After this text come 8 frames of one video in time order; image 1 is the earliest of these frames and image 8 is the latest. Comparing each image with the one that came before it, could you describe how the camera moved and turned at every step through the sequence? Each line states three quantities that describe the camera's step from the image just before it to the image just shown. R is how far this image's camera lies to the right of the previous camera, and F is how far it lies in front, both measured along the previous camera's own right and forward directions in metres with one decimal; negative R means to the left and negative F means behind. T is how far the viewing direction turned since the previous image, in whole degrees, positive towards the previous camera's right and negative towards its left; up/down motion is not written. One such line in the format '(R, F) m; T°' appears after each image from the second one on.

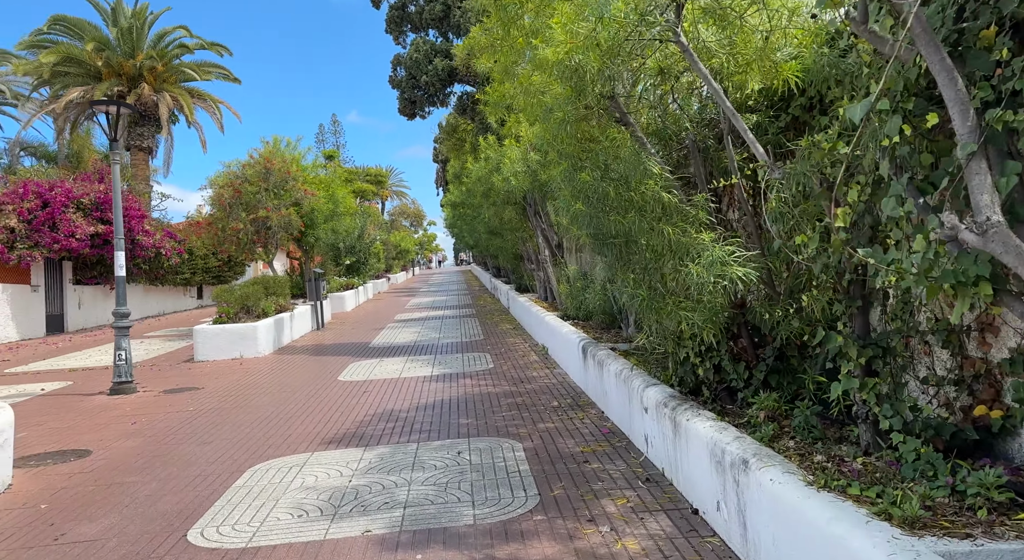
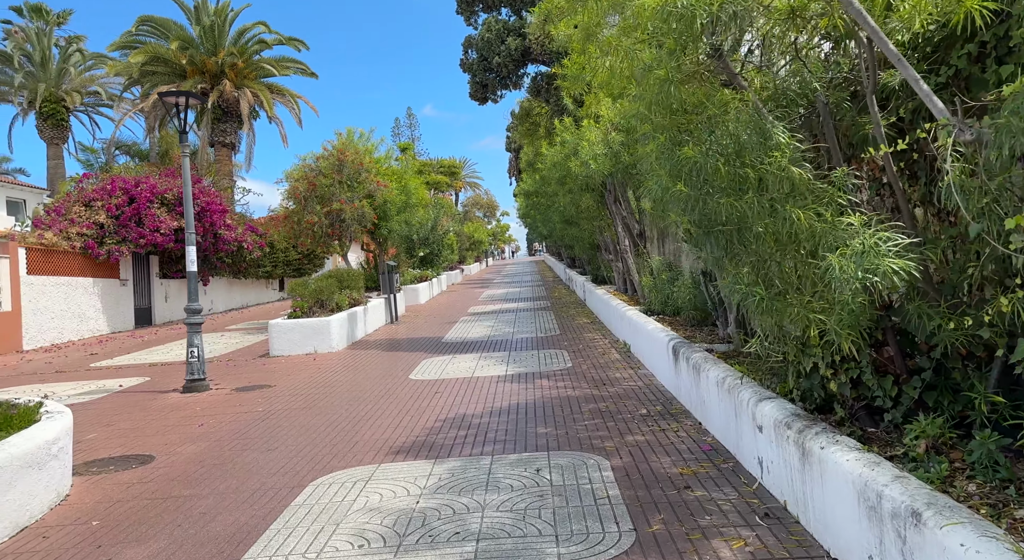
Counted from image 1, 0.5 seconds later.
(-0.1, +0.7) m; -6°
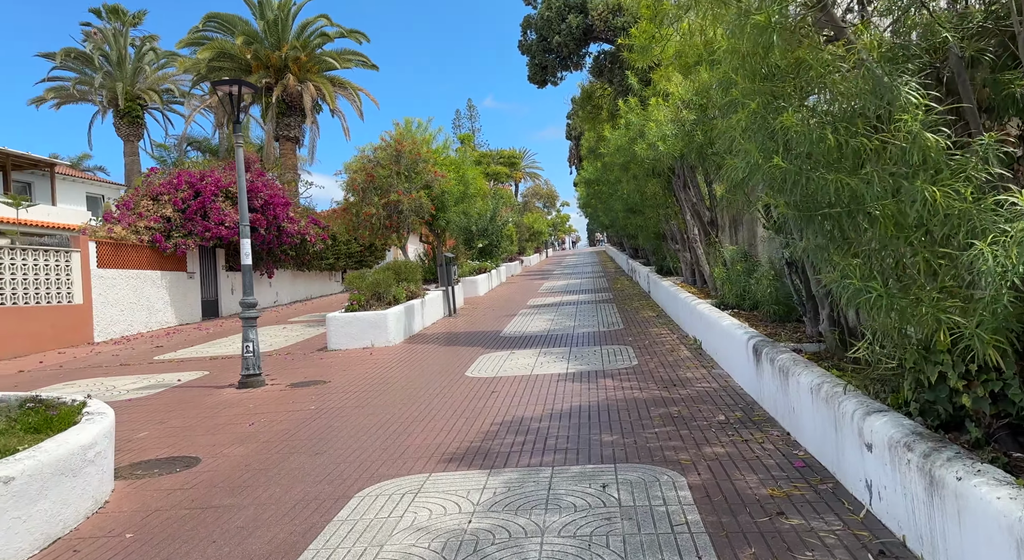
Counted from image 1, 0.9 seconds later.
(0.0, +0.6) m; -5°
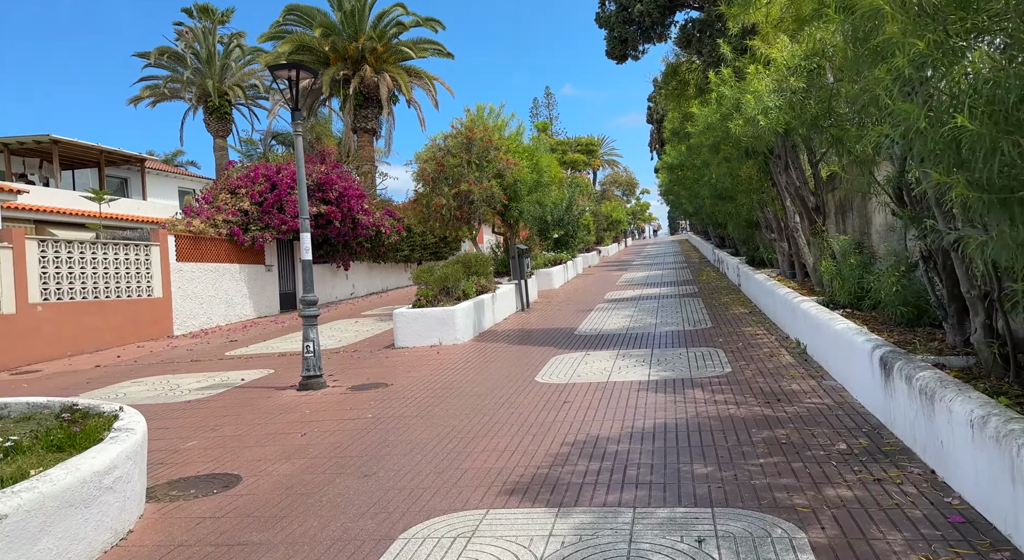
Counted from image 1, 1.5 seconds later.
(0.0, +0.9) m; -7°
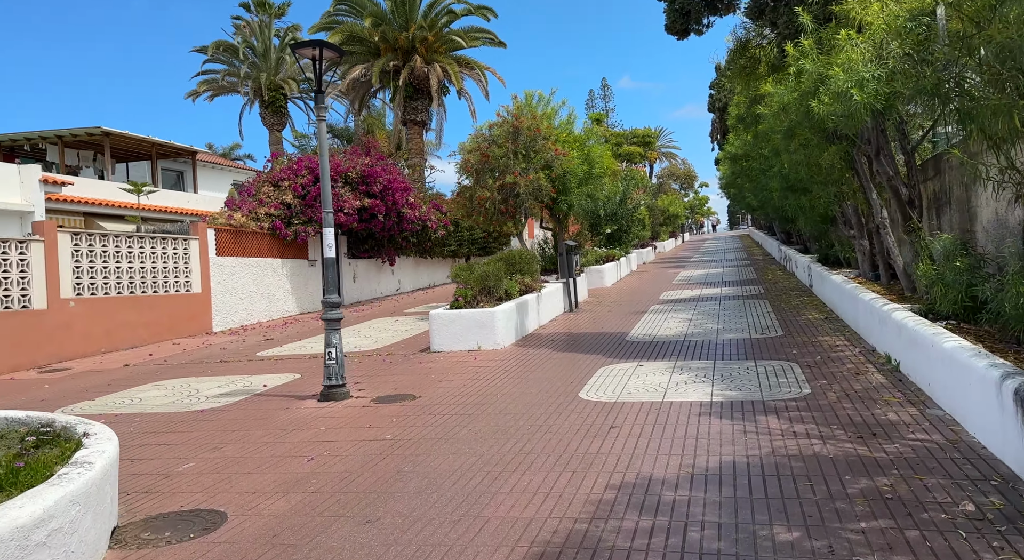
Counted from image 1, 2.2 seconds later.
(+0.1, +1.0) m; -5°
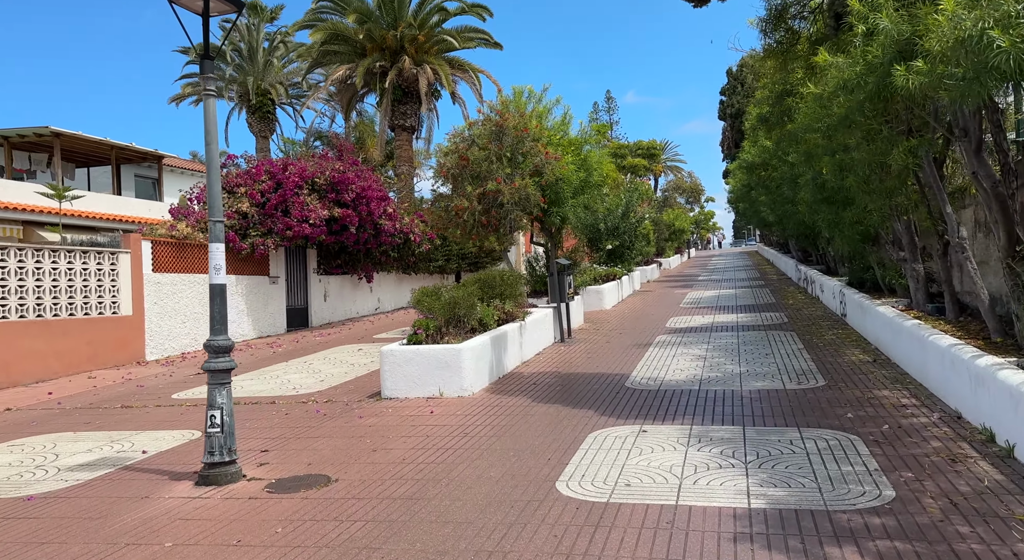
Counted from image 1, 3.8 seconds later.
(+0.4, +2.3) m; 0°
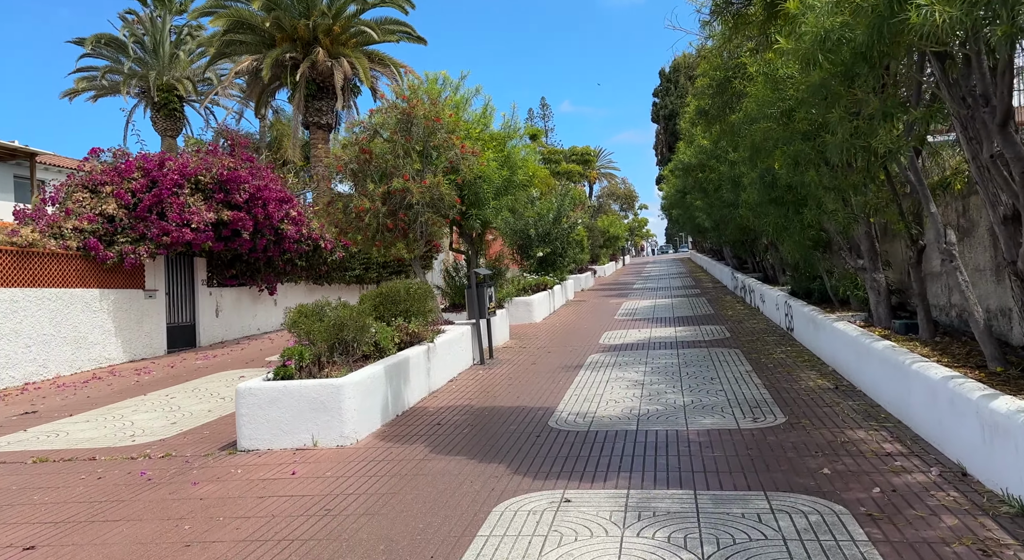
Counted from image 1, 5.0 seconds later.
(+0.5, +1.8) m; +5°
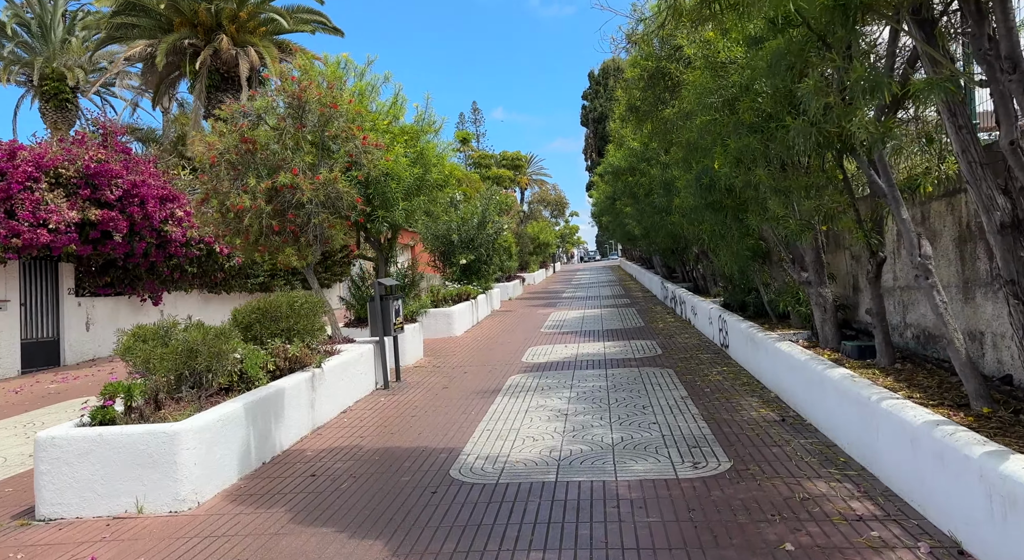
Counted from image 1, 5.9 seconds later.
(+0.4, +1.4) m; +6°
